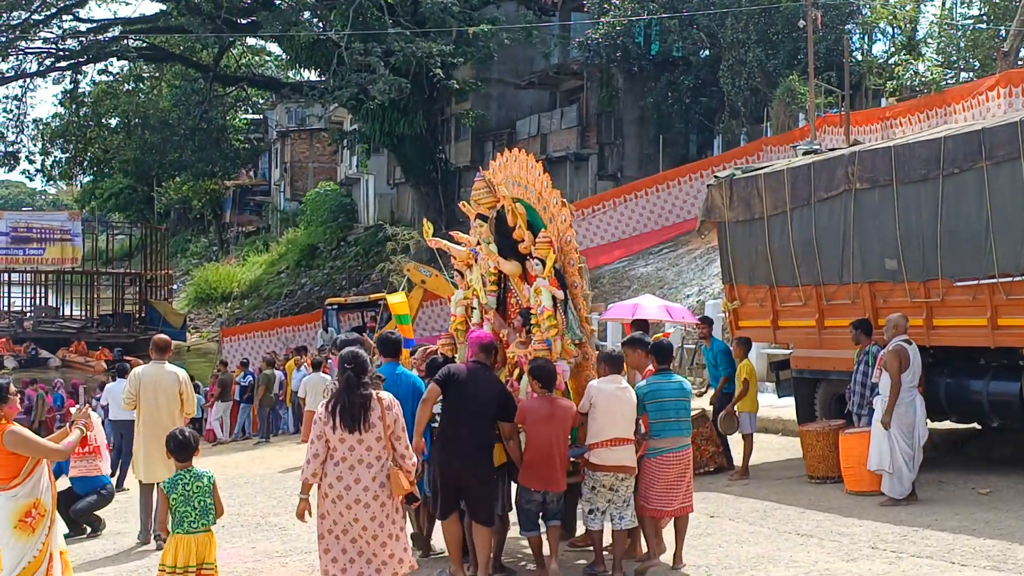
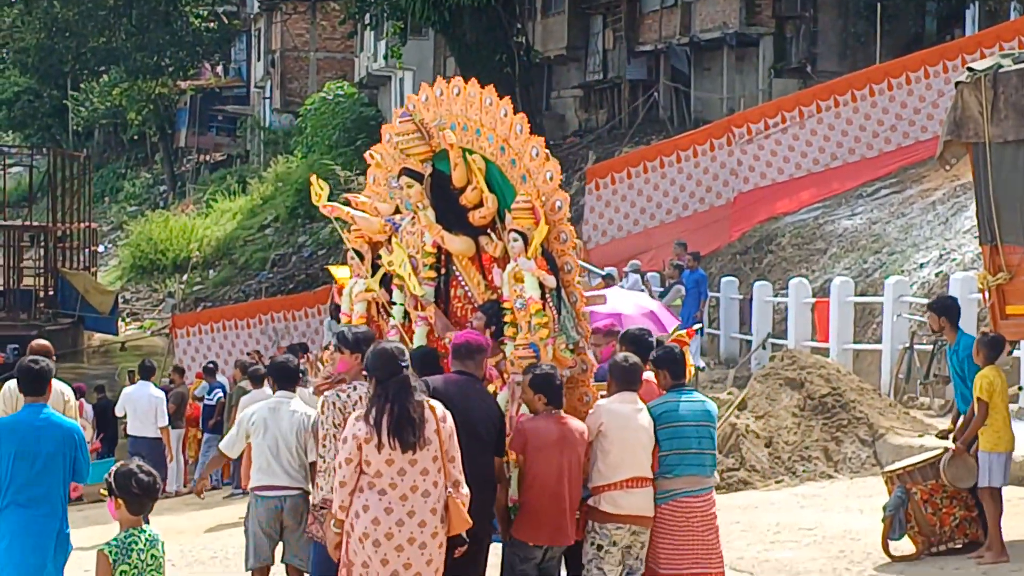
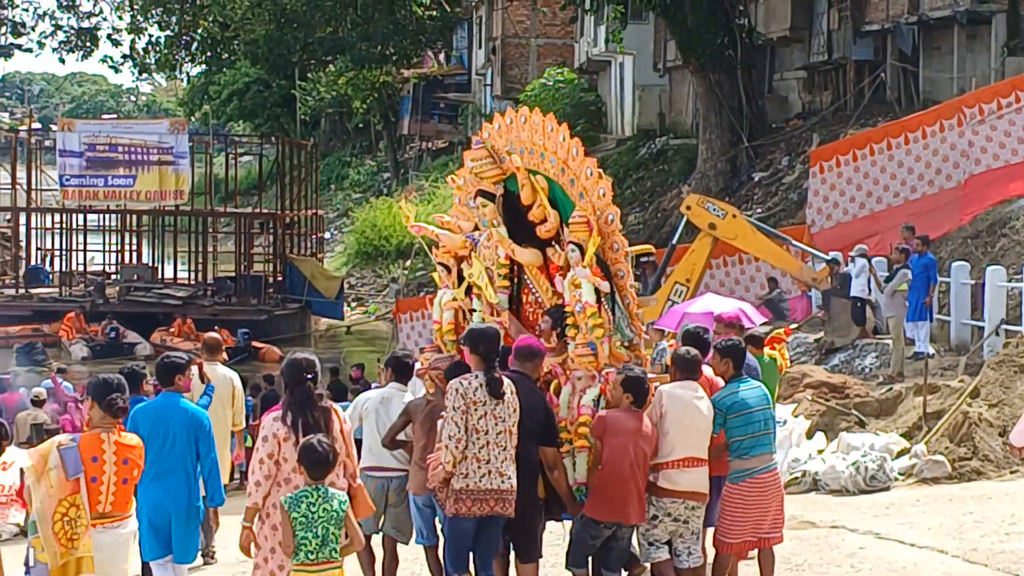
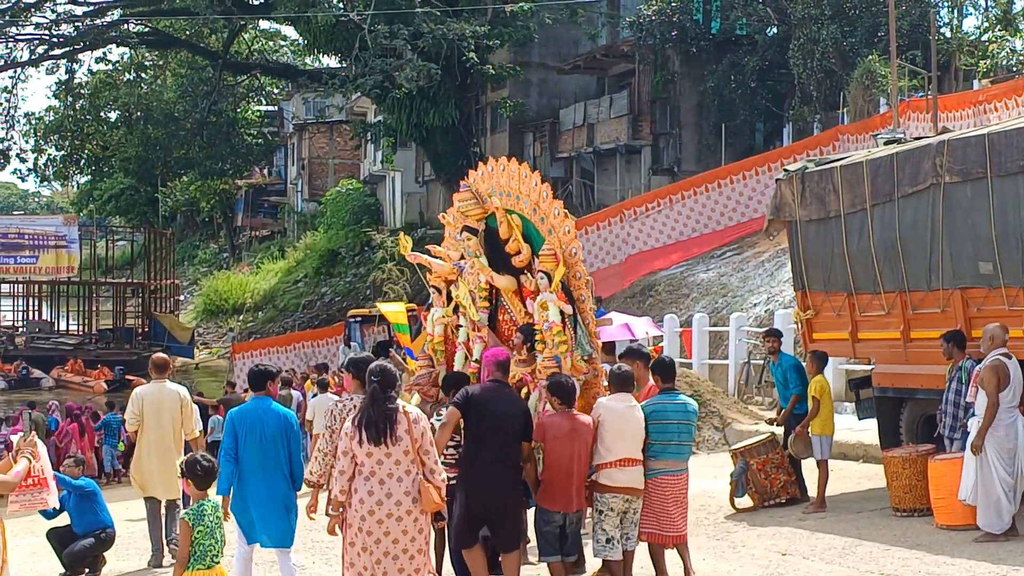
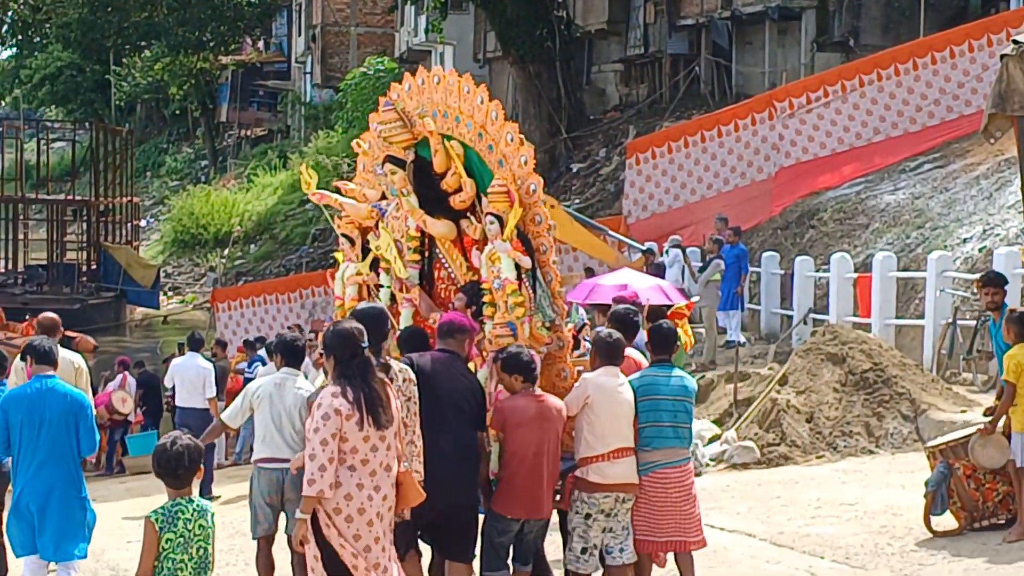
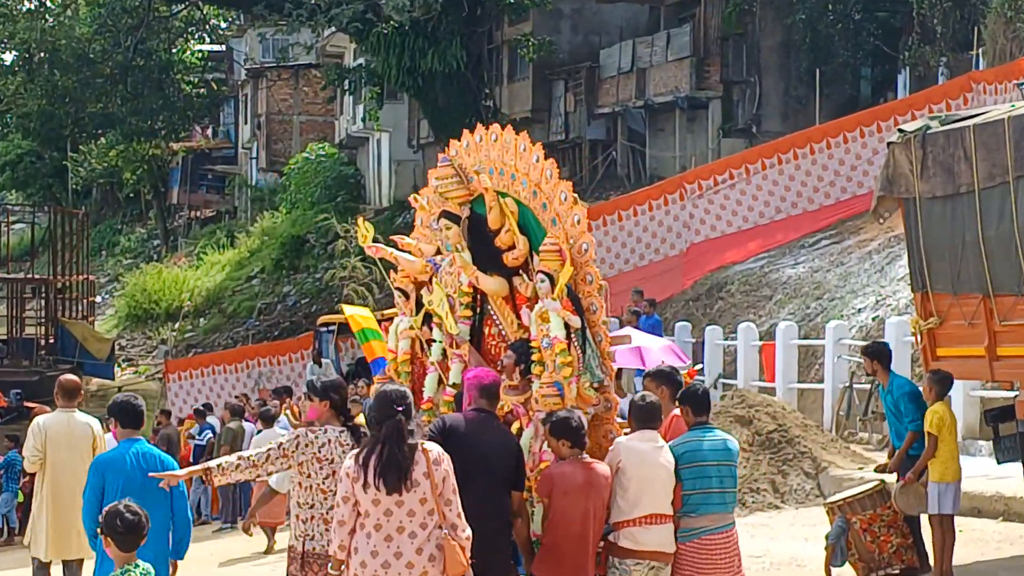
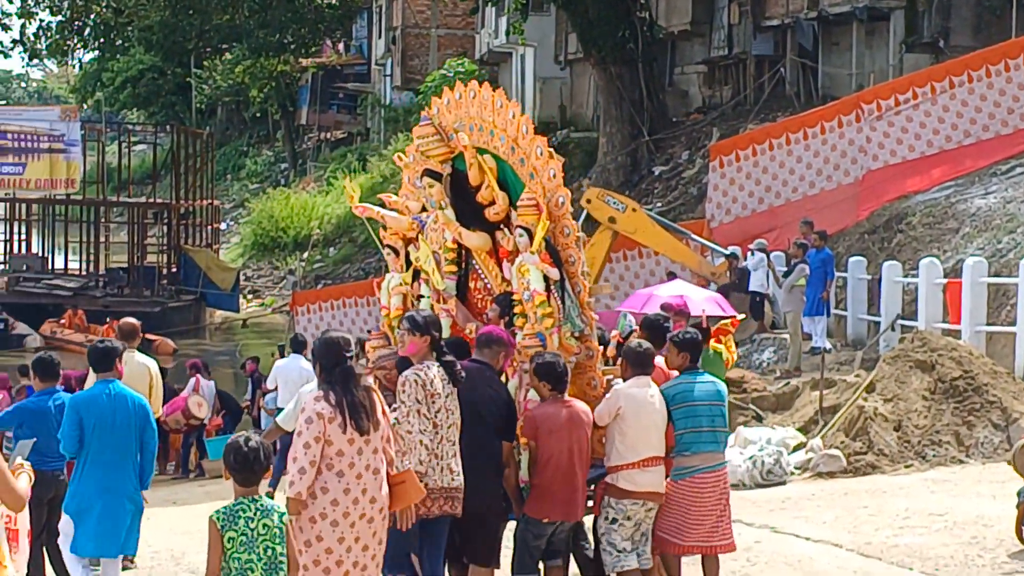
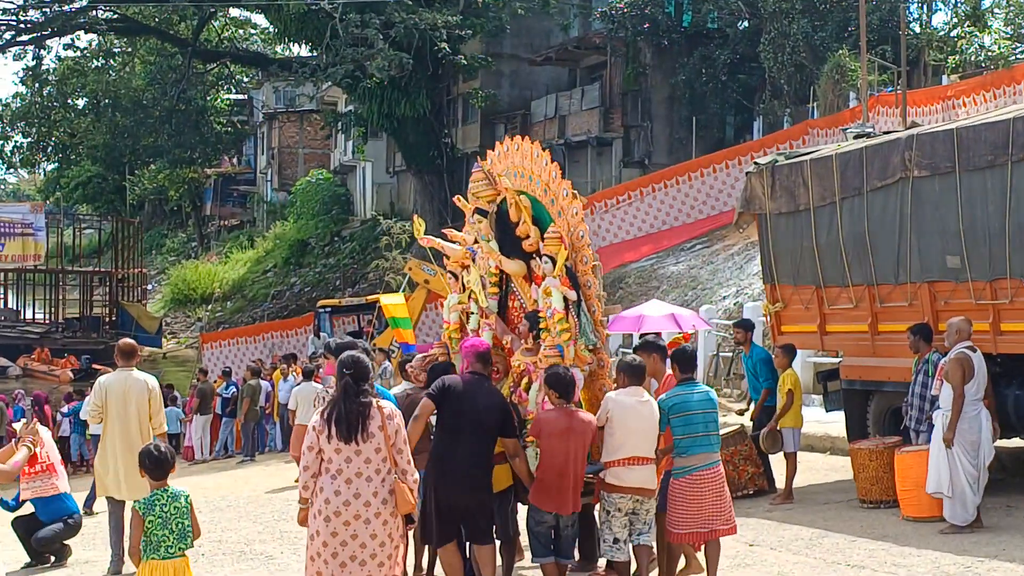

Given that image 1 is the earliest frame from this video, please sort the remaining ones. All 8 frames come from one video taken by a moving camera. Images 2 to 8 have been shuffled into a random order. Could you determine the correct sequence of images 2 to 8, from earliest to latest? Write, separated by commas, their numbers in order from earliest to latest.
8, 4, 6, 2, 5, 7, 3
